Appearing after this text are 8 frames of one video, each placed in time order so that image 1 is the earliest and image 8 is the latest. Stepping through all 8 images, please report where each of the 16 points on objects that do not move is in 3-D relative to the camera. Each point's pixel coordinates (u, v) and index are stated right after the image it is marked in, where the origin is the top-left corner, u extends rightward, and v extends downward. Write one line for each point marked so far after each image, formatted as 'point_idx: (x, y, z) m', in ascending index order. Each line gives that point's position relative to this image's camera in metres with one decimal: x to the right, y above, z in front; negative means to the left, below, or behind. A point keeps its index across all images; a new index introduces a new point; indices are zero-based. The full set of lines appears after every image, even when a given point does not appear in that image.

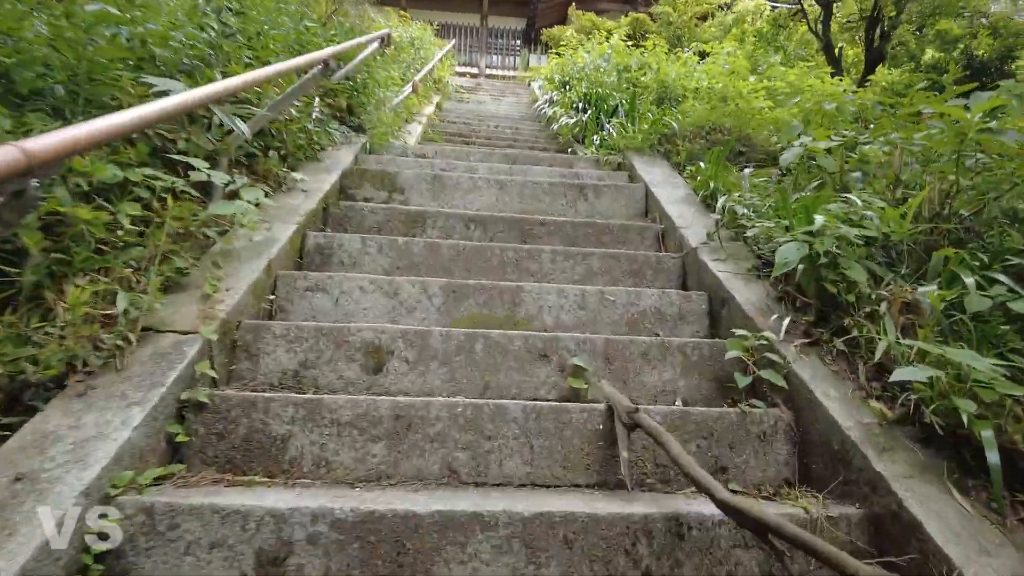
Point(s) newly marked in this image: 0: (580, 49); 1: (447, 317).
0: (+0.9, +2.8, +7.7) m
1: (-0.2, -0.1, +1.8) m
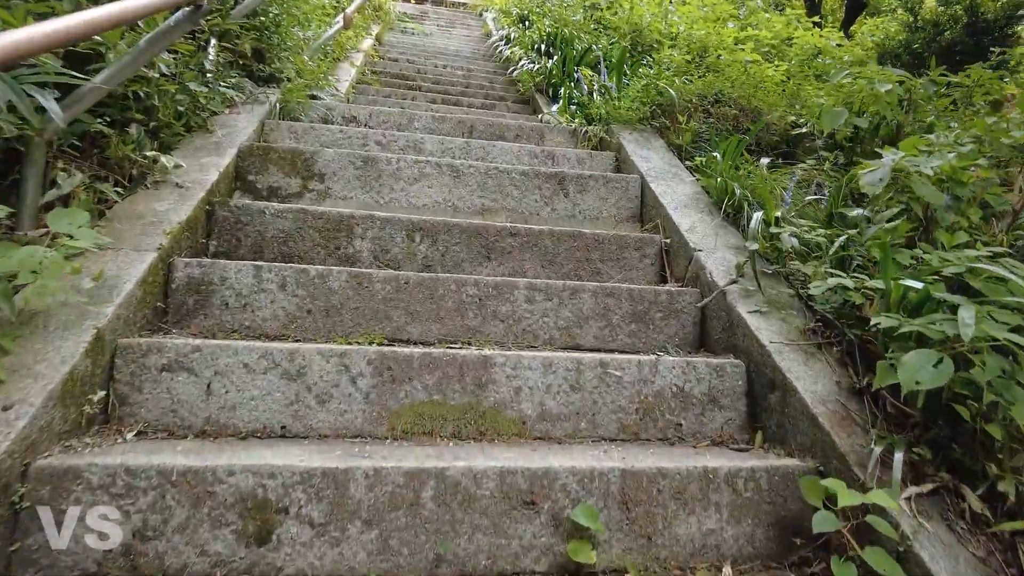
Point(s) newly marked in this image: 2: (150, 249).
0: (+0.3, +3.2, +6.8) m
1: (-0.3, -0.2, +1.2) m
2: (-0.8, +0.1, +1.4) m
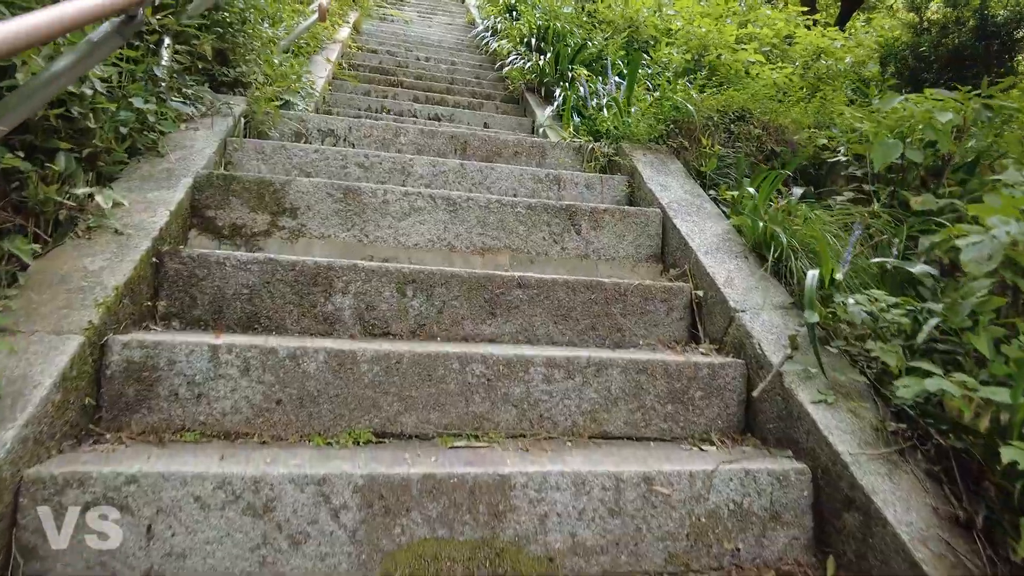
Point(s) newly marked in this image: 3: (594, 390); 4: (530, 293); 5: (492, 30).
0: (+0.2, +3.2, +6.5) m
1: (-0.2, -0.4, +1.0) m
2: (-0.7, -0.1, +1.1) m
3: (+0.2, -0.2, +1.3) m
4: (0.0, 0.0, +1.6) m
5: (-0.2, +2.3, +5.7) m
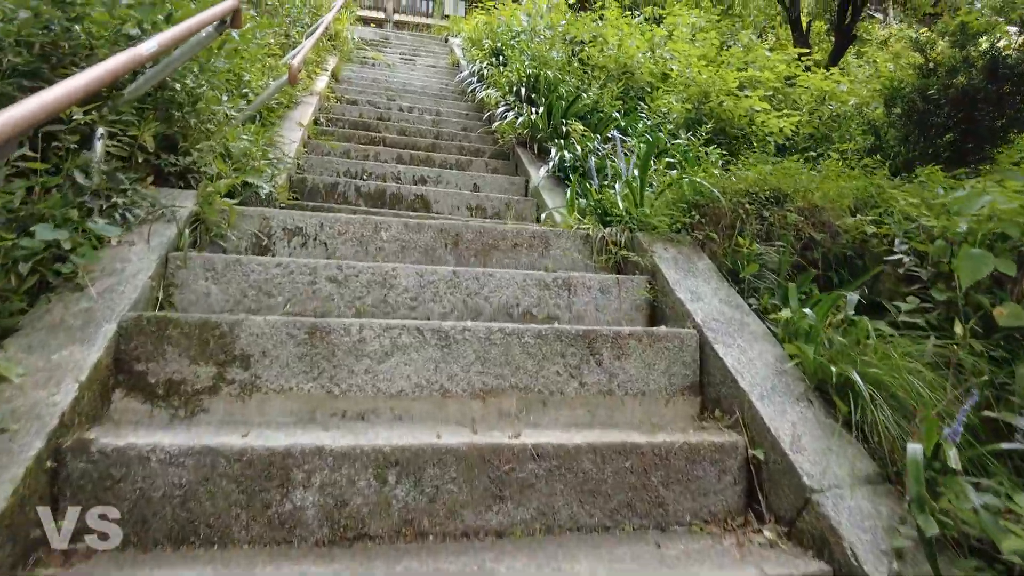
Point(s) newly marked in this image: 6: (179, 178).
0: (0.0, +2.7, +6.3) m
1: (-0.2, -0.7, +0.6) m
2: (-0.7, -0.4, +0.7) m
3: (+0.2, -0.5, +1.0) m
4: (+0.1, -0.3, +1.2) m
5: (-0.3, +1.8, +5.4) m
6: (-1.0, +0.3, +2.0) m
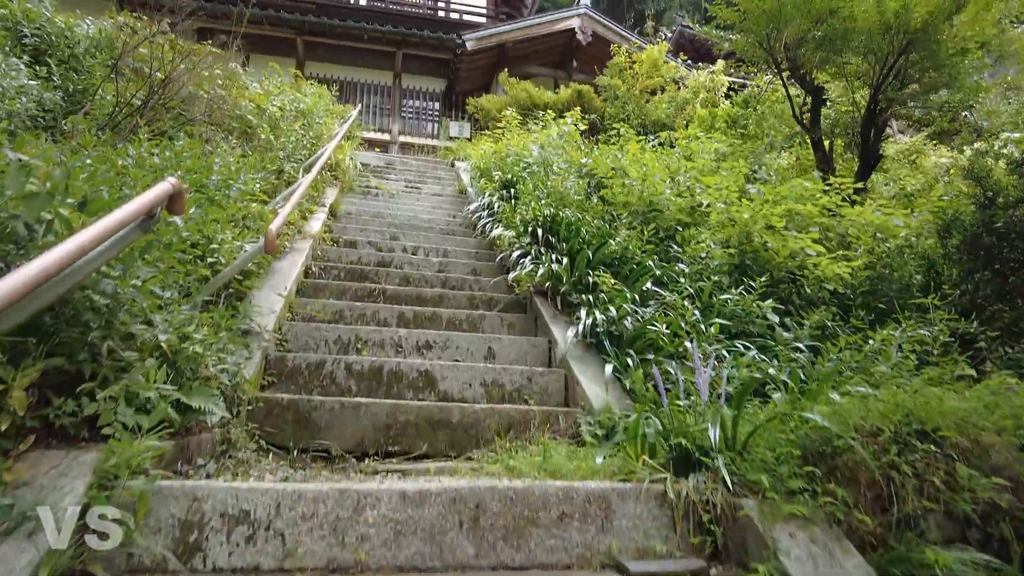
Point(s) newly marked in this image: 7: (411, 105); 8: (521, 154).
0: (+0.1, +1.4, +6.0) m
1: (-0.1, -1.1, -0.1) m
2: (-0.6, -0.8, 0.0) m
3: (+0.3, -1.0, +0.3) m
4: (+0.2, -0.8, +0.5) m
5: (-0.2, +0.6, +5.0) m
6: (-0.9, -0.3, +1.4) m
7: (-1.7, +3.1, +10.8) m
8: (+0.1, +1.2, +5.6) m
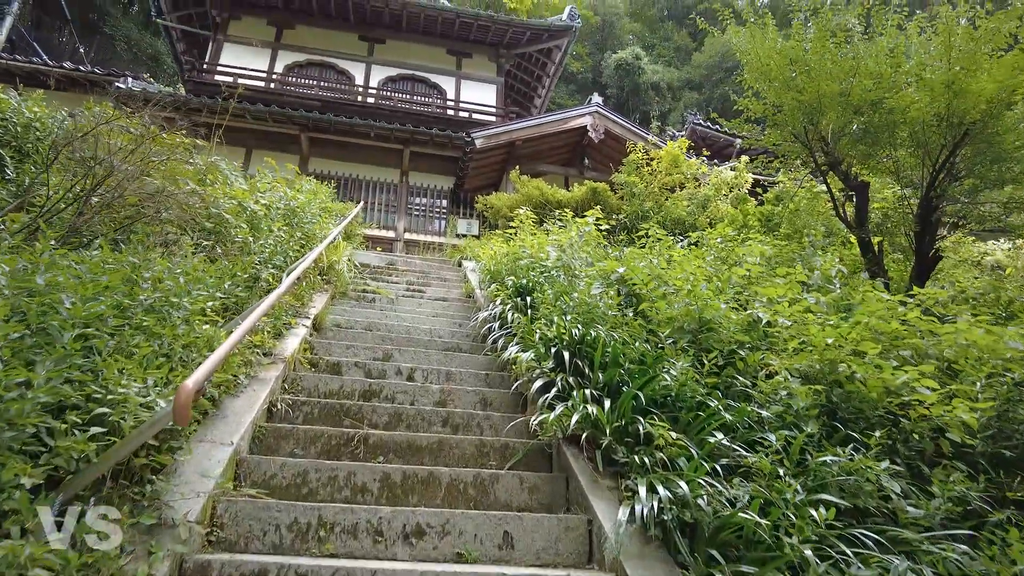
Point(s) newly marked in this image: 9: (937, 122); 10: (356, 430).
0: (+0.3, +0.4, +5.3) m
1: (0.0, -1.2, -1.1) m
2: (-0.5, -0.9, -0.9) m
3: (+0.4, -1.1, -0.7) m
4: (+0.2, -1.0, -0.4) m
5: (-0.1, -0.2, +4.3) m
6: (-0.8, -0.6, +0.5) m
7: (-1.5, +1.4, +10.3) m
8: (+0.2, +0.2, +4.9) m
9: (+3.4, +1.3, +5.2) m
10: (-0.7, -0.6, +2.8) m
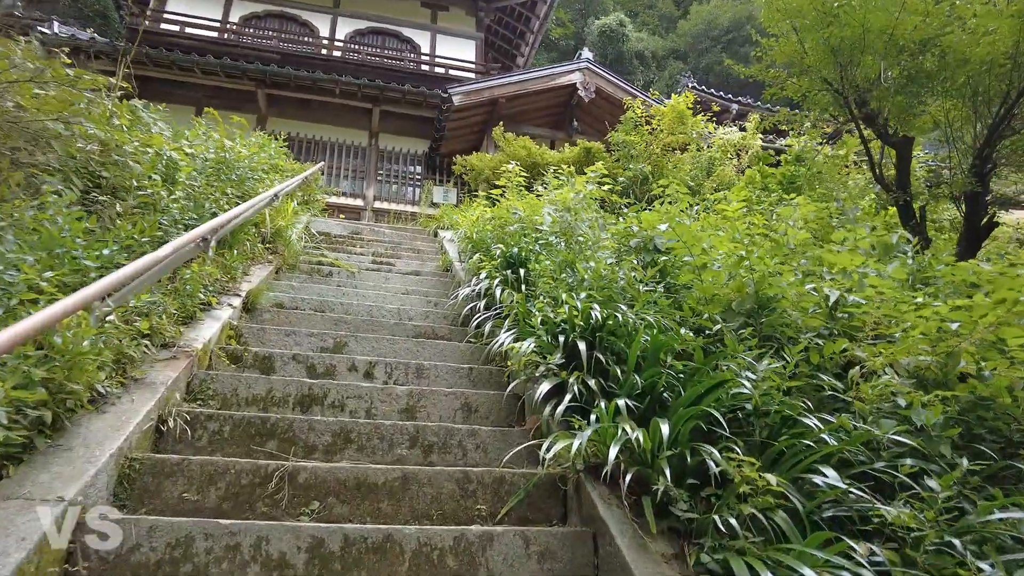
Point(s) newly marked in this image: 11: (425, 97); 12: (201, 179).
0: (+0.2, +0.6, +4.4) m
1: (+0.1, -1.2, -1.9) m
2: (-0.4, -1.0, -1.8) m
3: (+0.5, -1.1, -1.5) m
4: (+0.3, -1.0, -1.2) m
5: (-0.1, -0.1, +3.4) m
6: (-0.8, -0.6, -0.4) m
7: (-1.8, +1.8, +9.3) m
8: (+0.1, +0.4, +4.0) m
9: (+3.3, +1.5, +4.3) m
10: (-0.7, -0.5, +1.9) m
11: (-1.2, +2.7, +9.2) m
12: (-1.8, +0.6, +3.8) m
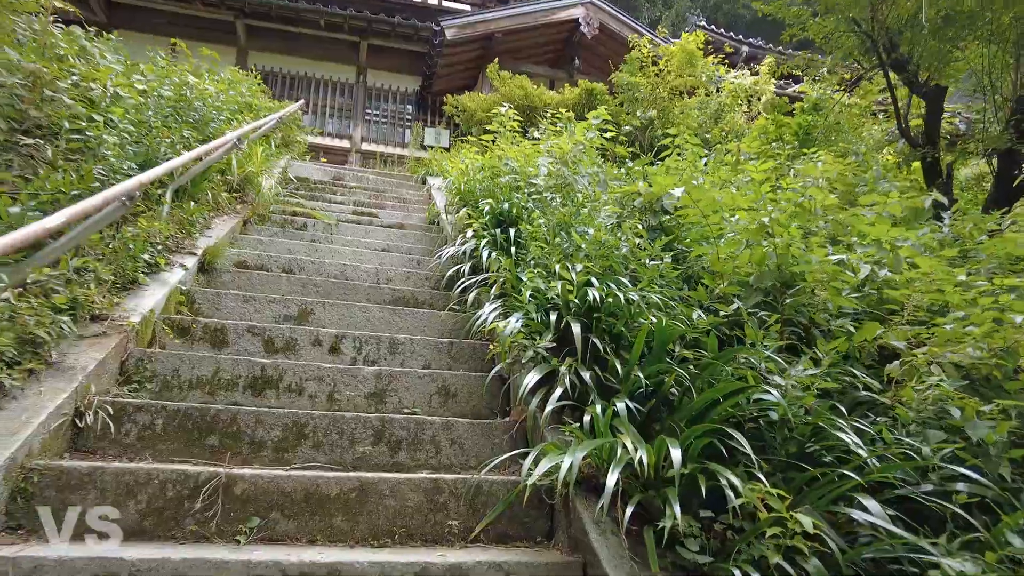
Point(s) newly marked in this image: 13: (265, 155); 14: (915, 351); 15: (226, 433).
0: (+0.1, +0.9, +4.0) m
1: (+0.1, -1.5, -2.2) m
2: (-0.5, -1.2, -2.0) m
3: (+0.4, -1.4, -1.8) m
4: (+0.3, -1.3, -1.5) m
5: (-0.2, +0.1, +3.0) m
6: (-0.8, -0.7, -0.7) m
7: (-1.8, +2.5, +8.8) m
8: (+0.1, +0.7, +3.6) m
9: (+3.3, +1.7, +3.9) m
10: (-0.7, -0.5, +1.6) m
11: (-1.3, +3.4, +8.6) m
12: (-1.9, +0.9, +3.4) m
13: (-1.8, +1.0, +4.8) m
14: (+1.2, -0.2, +1.9) m
15: (-0.8, -0.4, +1.8) m
